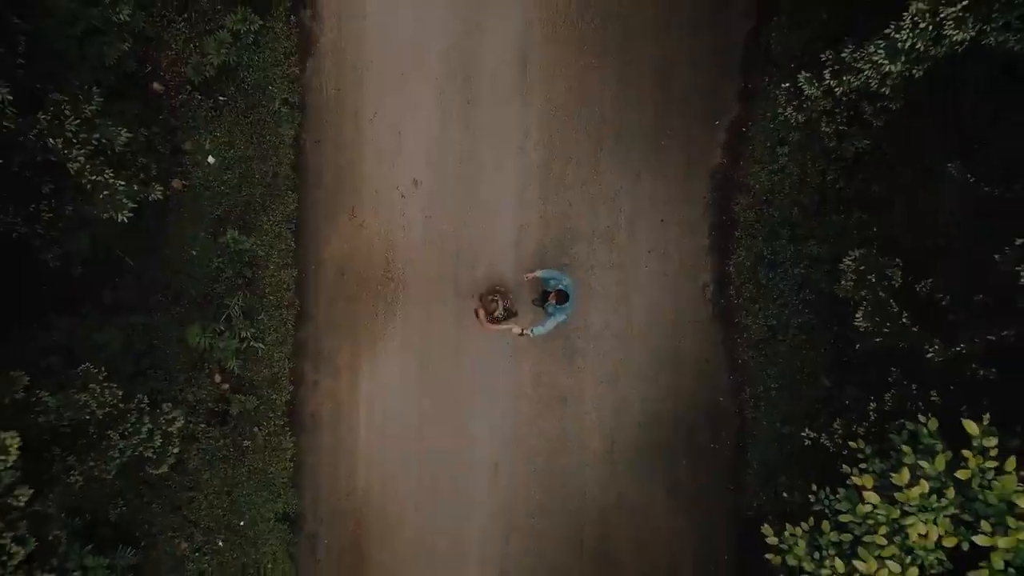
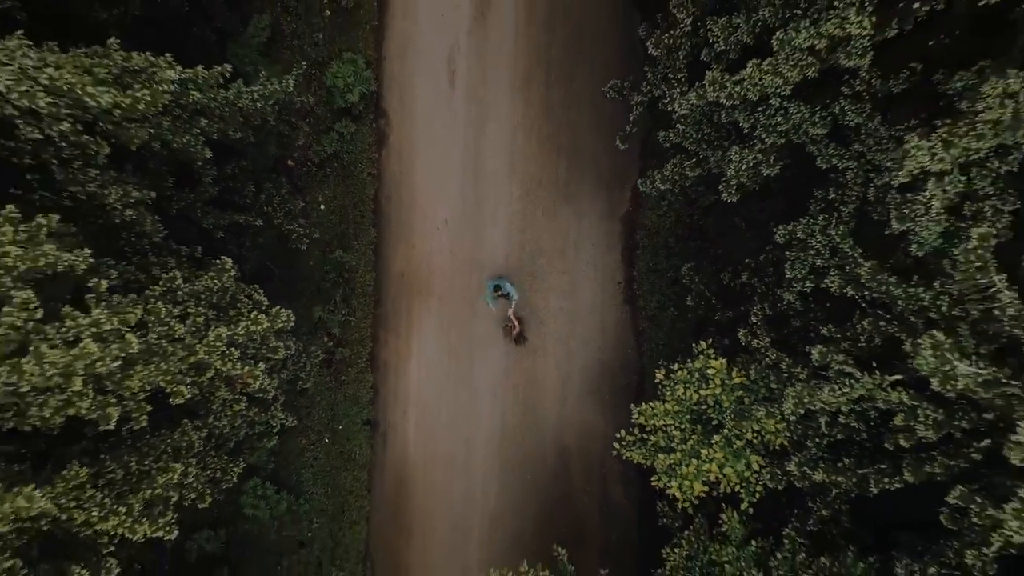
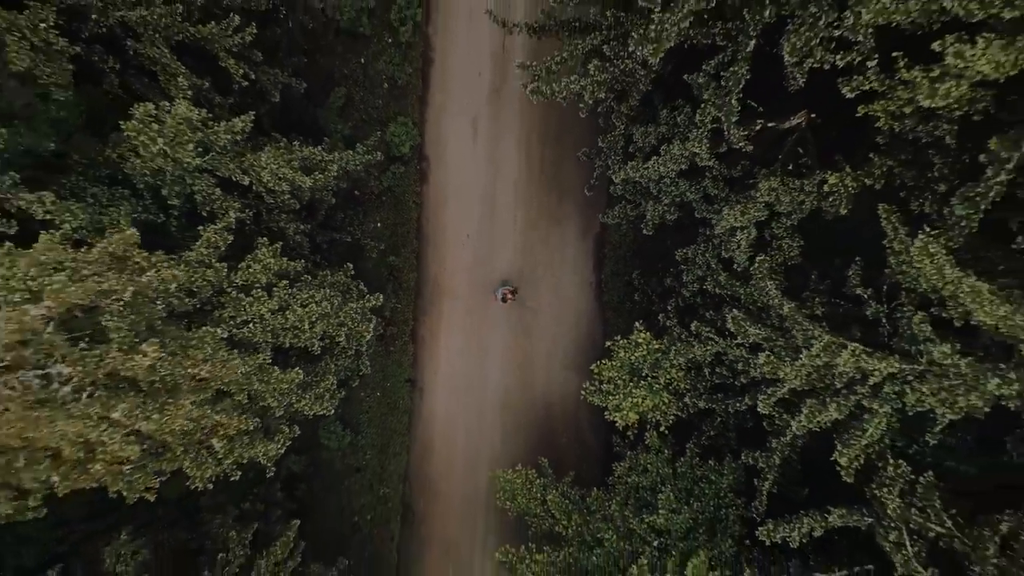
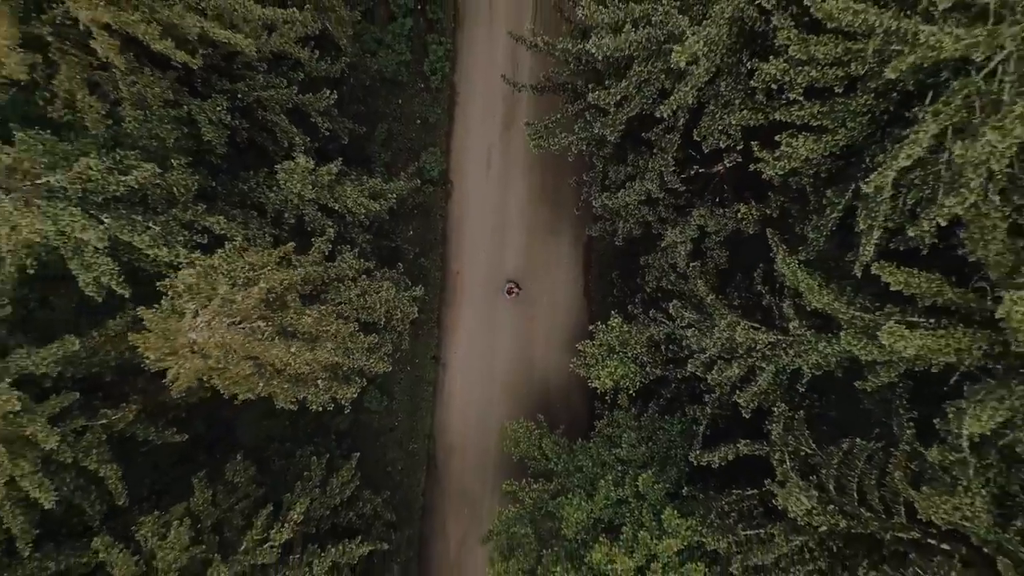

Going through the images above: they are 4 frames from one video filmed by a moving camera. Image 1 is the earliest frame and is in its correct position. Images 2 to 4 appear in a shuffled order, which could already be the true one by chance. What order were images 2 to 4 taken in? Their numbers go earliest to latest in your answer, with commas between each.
2, 3, 4
